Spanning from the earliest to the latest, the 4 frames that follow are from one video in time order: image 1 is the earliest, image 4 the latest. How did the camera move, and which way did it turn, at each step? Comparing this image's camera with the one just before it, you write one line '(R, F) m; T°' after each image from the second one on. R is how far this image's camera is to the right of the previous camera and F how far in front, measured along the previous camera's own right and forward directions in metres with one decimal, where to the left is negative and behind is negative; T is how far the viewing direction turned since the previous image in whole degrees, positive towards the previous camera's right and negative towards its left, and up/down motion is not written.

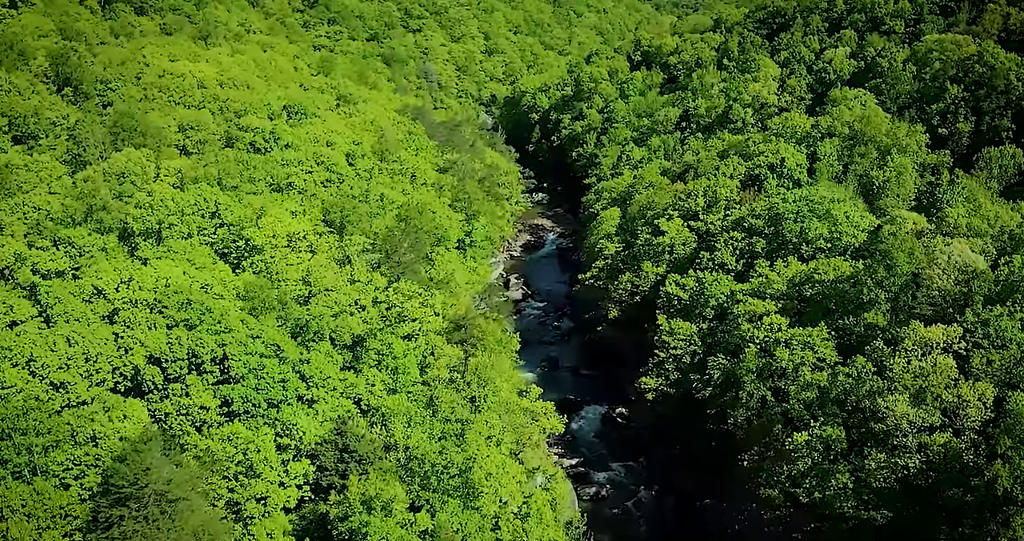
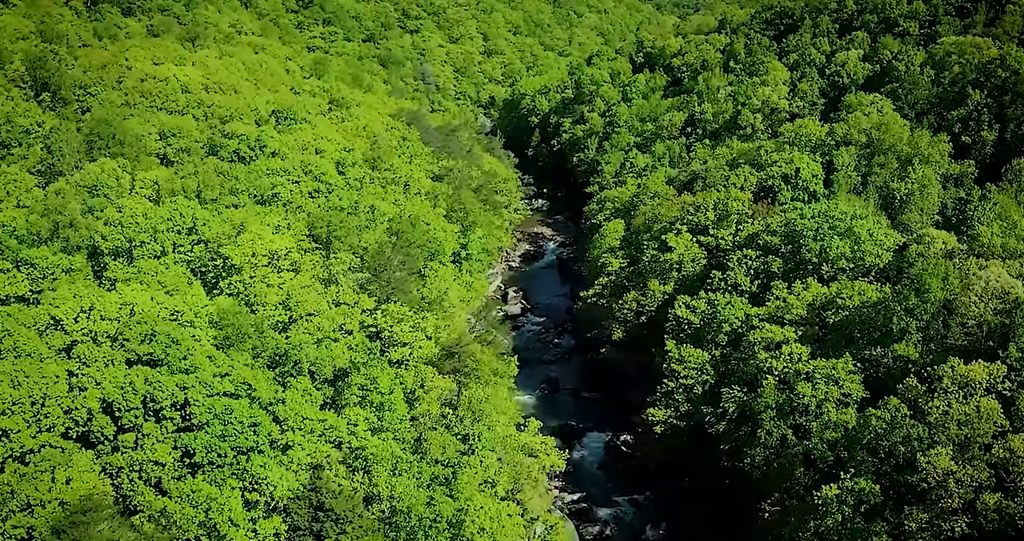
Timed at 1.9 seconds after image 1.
(+0.1, +3.3) m; 0°
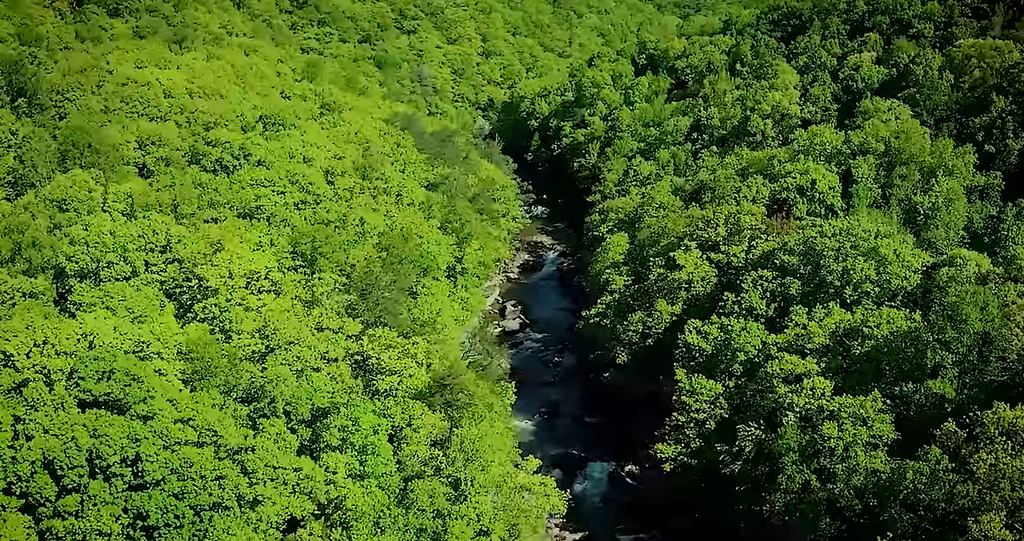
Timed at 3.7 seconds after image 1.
(+0.2, +3.2) m; 0°
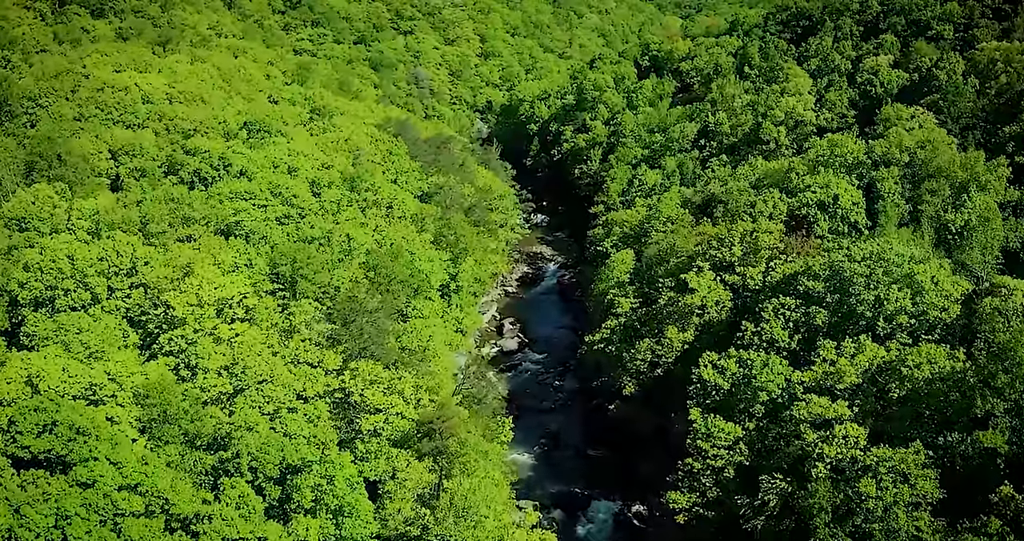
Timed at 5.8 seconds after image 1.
(+0.1, +3.7) m; 0°
